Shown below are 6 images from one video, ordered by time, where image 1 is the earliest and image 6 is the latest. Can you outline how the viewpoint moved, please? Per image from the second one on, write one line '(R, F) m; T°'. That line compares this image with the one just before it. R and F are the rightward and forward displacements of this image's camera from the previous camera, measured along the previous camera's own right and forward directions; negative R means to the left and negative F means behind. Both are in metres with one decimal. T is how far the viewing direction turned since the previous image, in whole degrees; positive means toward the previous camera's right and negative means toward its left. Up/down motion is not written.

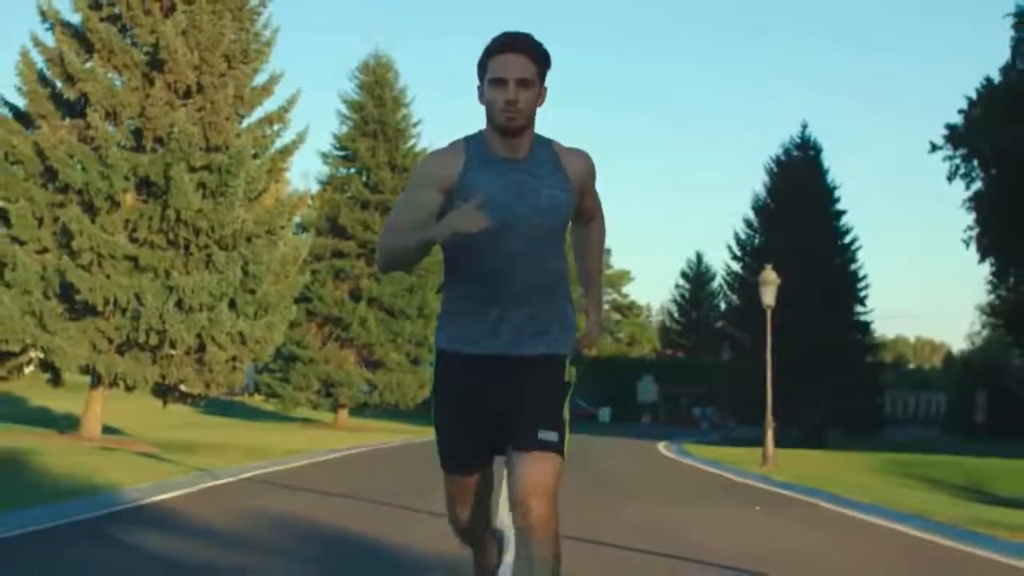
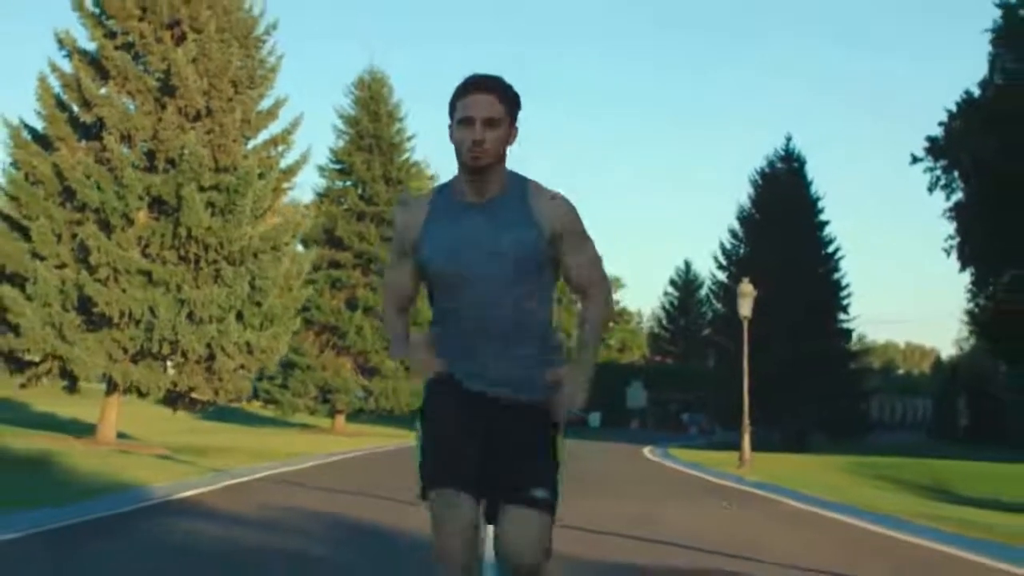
(0.0, -1.7) m; 0°
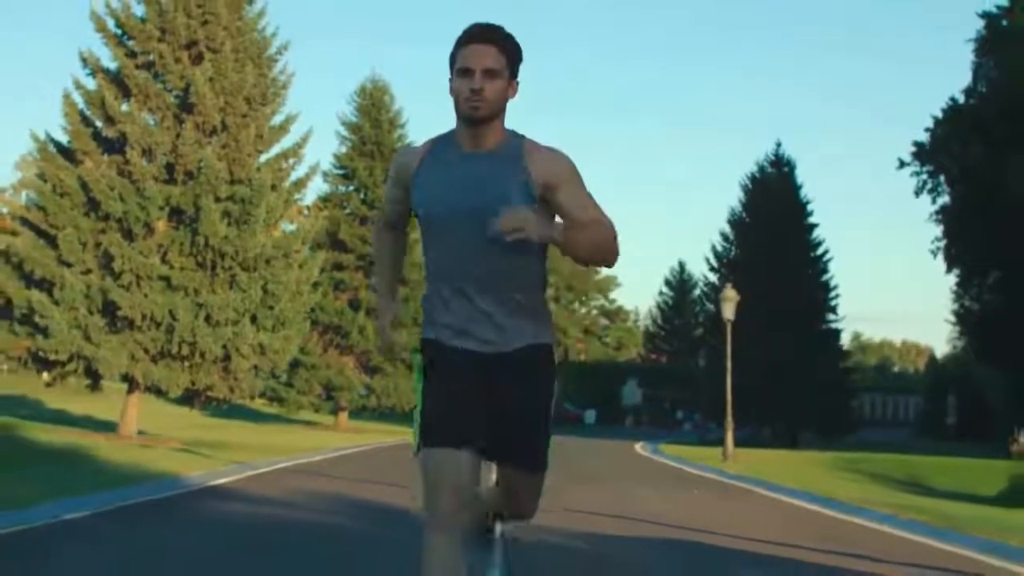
(0.0, -2.0) m; 0°
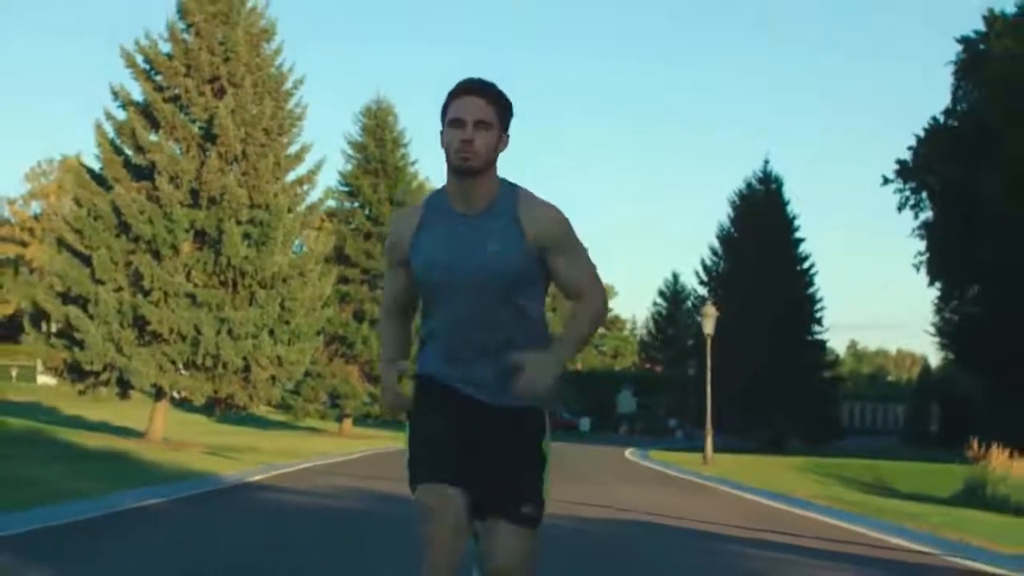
(0.0, -2.8) m; 0°
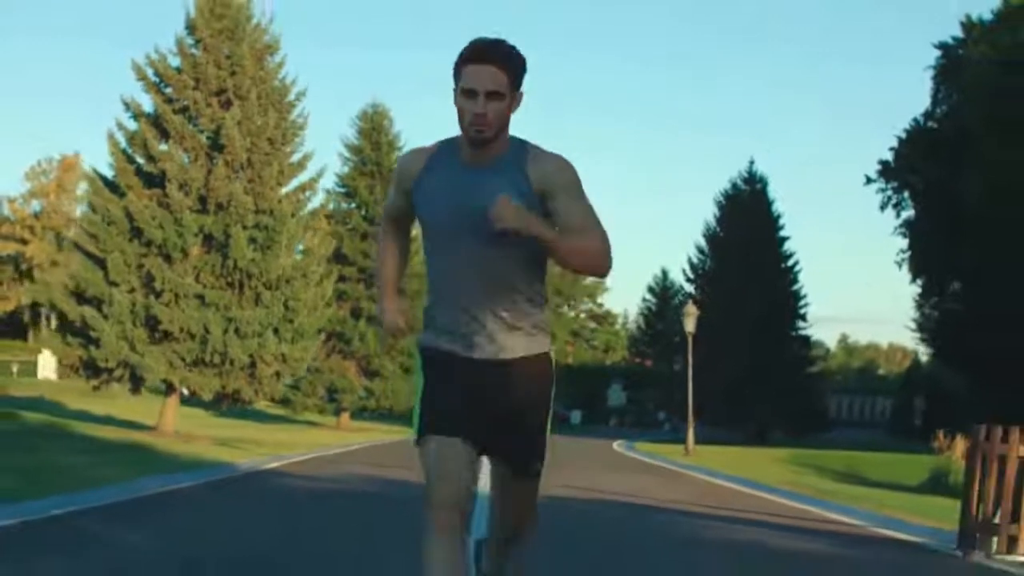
(0.0, -2.0) m; 0°
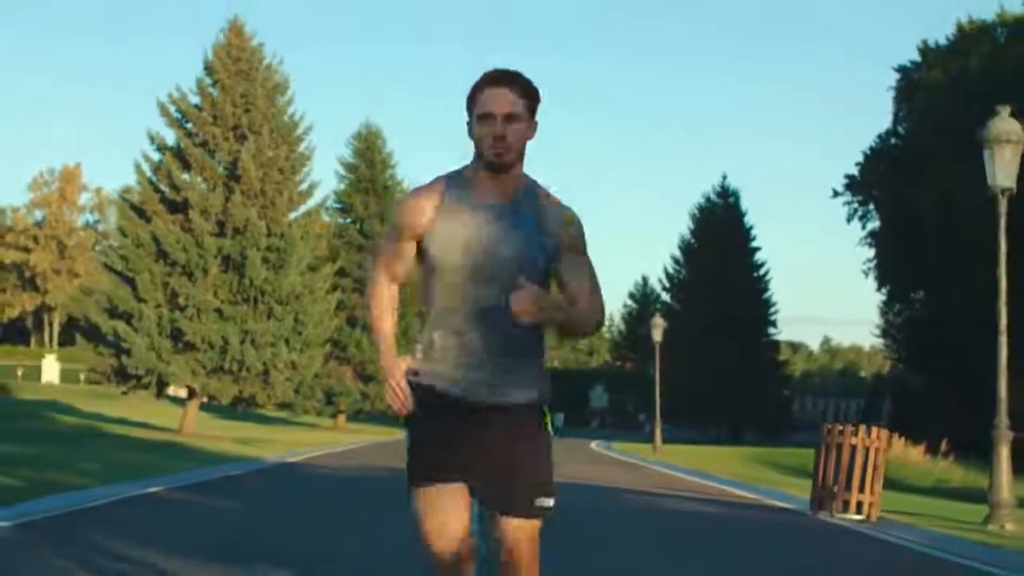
(0.0, -4.4) m; +1°
